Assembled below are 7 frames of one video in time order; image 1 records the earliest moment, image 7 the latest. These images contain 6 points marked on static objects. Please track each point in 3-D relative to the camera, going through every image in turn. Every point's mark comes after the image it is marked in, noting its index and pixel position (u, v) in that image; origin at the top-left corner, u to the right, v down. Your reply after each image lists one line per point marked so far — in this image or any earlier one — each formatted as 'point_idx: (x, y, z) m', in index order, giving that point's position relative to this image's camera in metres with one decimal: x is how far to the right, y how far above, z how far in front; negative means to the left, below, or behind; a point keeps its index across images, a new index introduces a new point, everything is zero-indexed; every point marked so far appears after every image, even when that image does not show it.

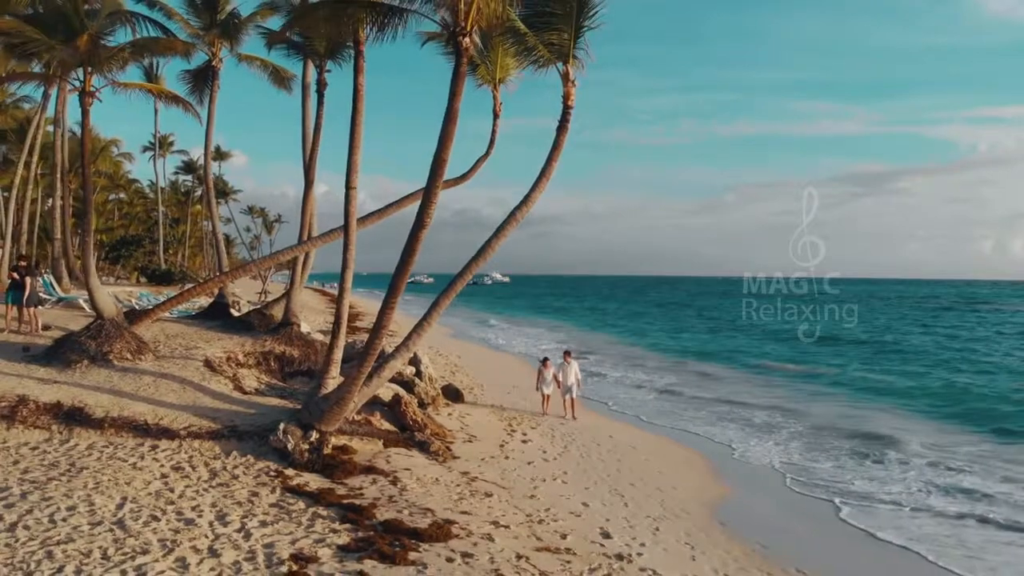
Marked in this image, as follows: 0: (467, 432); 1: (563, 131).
0: (-0.6, -1.9, +9.2) m
1: (+0.6, +1.8, +7.8) m
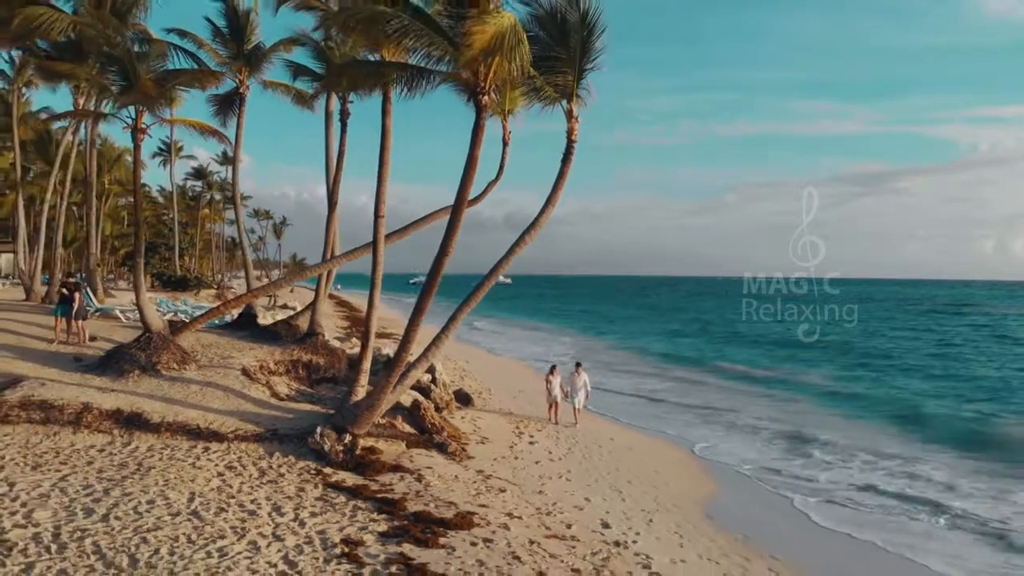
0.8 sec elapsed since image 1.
0: (-0.5, -2.1, +10.0) m
1: (+0.7, +1.6, +8.7) m
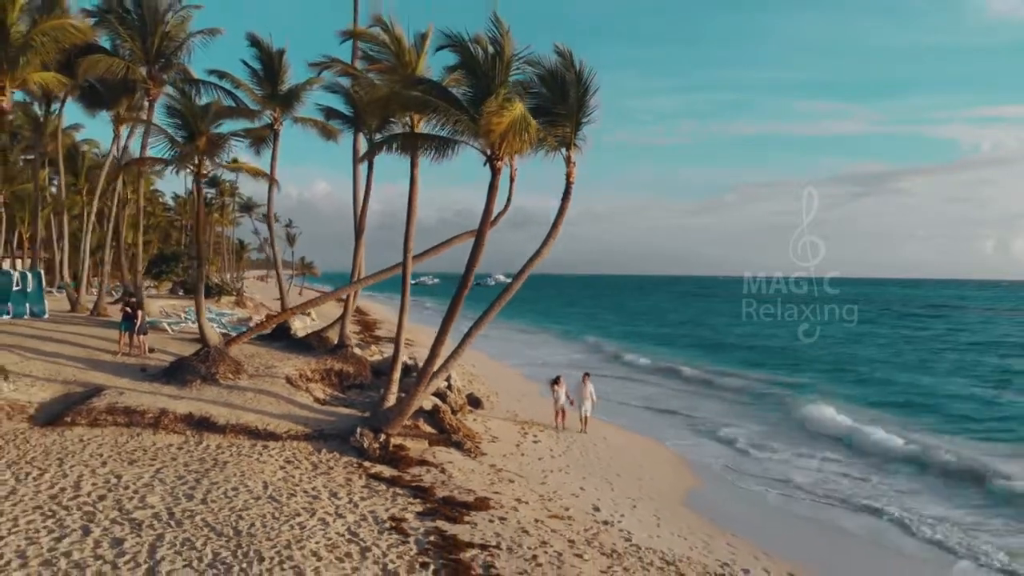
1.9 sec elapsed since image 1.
0: (-0.4, -2.5, +11.5) m
1: (+0.8, +1.3, +10.2) m
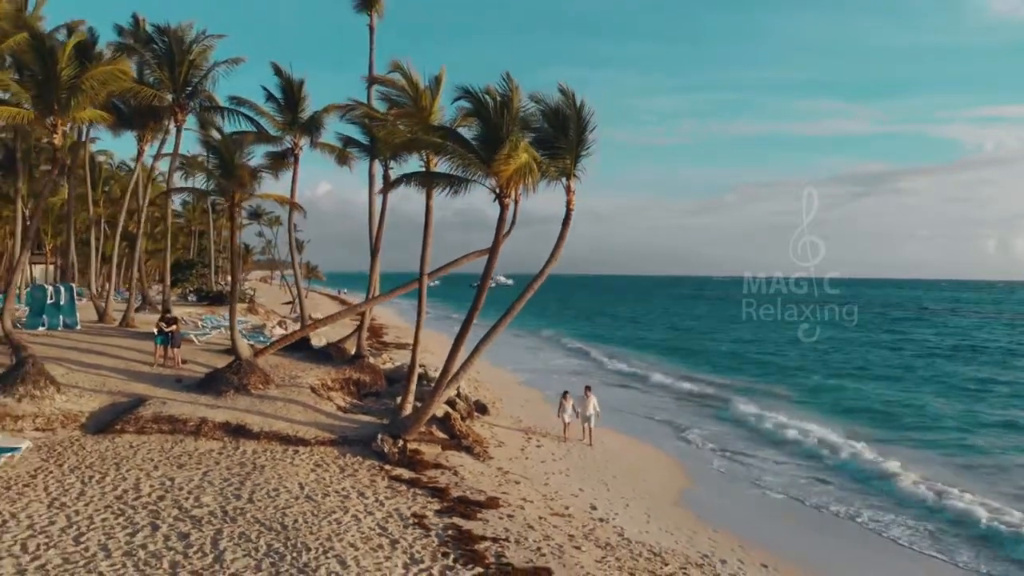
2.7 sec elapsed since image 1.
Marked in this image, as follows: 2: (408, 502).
0: (-0.3, -2.8, +12.6) m
1: (+0.9, +1.0, +11.2) m
2: (-1.3, -2.6, +8.4) m
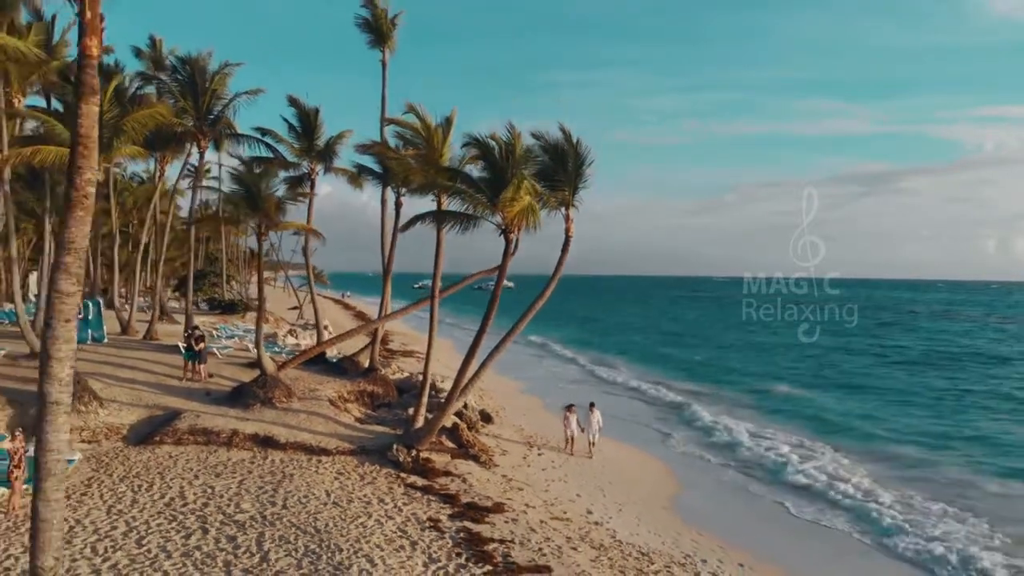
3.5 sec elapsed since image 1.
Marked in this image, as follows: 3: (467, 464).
0: (-0.2, -3.2, +13.6) m
1: (+0.9, +0.6, +12.2) m
2: (-1.2, -3.0, +9.4) m
3: (-0.8, -3.1, +11.9) m
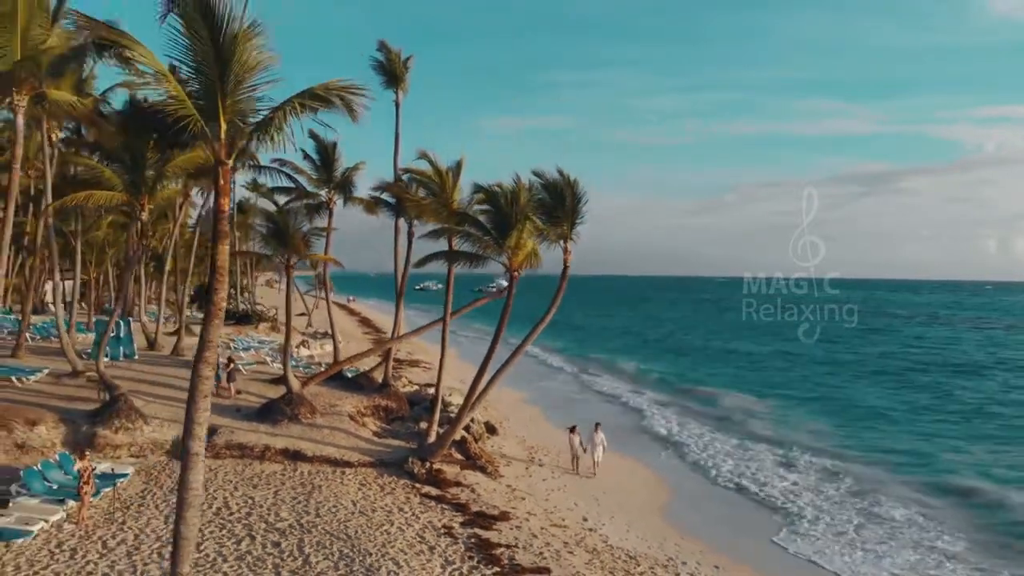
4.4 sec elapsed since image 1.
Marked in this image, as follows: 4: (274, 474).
0: (-0.1, -3.7, +14.8) m
1: (+1.0, +0.1, +13.5) m
2: (-1.2, -3.6, +10.7) m
3: (-0.7, -3.6, +13.1) m
4: (-4.1, -3.2, +11.9) m
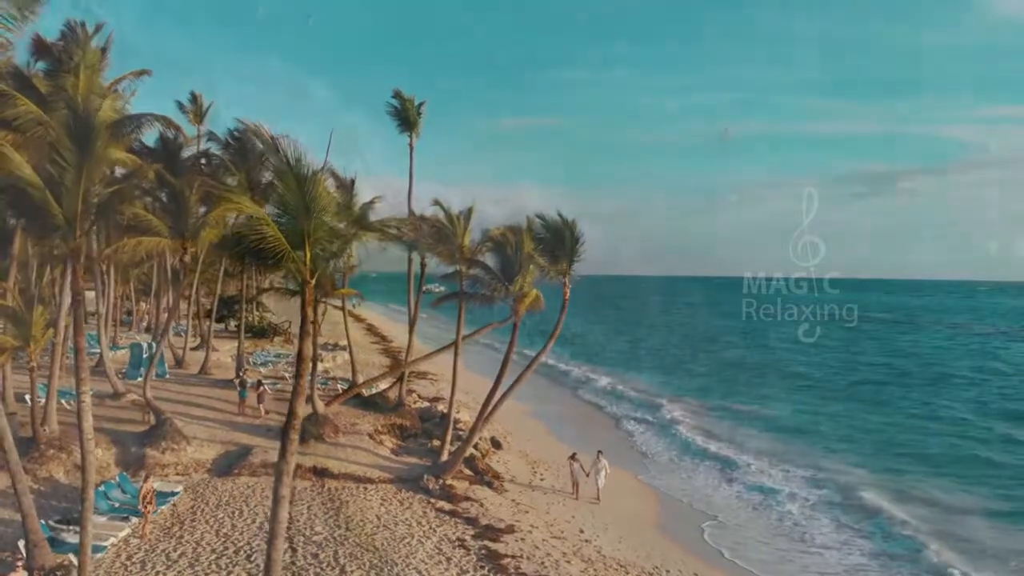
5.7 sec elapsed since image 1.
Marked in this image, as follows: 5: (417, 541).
0: (-0.1, -4.4, +16.3) m
1: (+1.1, -0.7, +15.0) m
2: (-1.1, -4.3, +12.2) m
3: (-0.6, -4.3, +14.6) m
4: (-4.0, -4.0, +13.4) m
5: (-1.6, -4.2, +11.5) m
